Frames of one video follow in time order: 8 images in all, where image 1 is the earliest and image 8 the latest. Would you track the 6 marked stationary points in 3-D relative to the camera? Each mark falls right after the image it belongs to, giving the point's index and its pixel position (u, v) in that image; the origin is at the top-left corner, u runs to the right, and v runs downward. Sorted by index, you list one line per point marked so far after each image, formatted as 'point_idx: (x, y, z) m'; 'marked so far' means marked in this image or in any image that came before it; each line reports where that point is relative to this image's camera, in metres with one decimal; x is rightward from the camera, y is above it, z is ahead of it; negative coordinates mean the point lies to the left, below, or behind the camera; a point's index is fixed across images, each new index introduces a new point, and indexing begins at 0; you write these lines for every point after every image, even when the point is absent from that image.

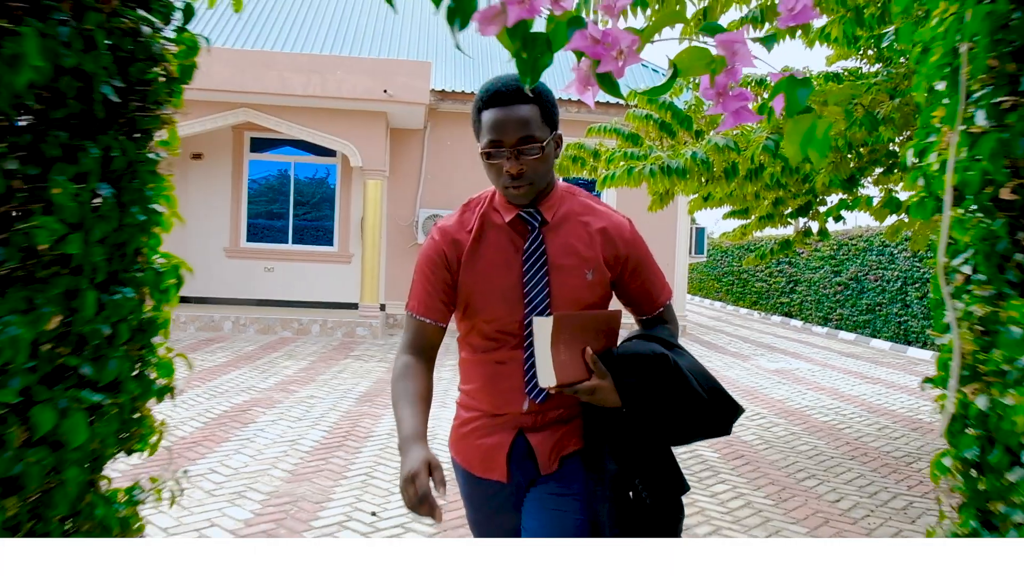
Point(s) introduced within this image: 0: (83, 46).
0: (-0.5, +0.3, +1.1) m
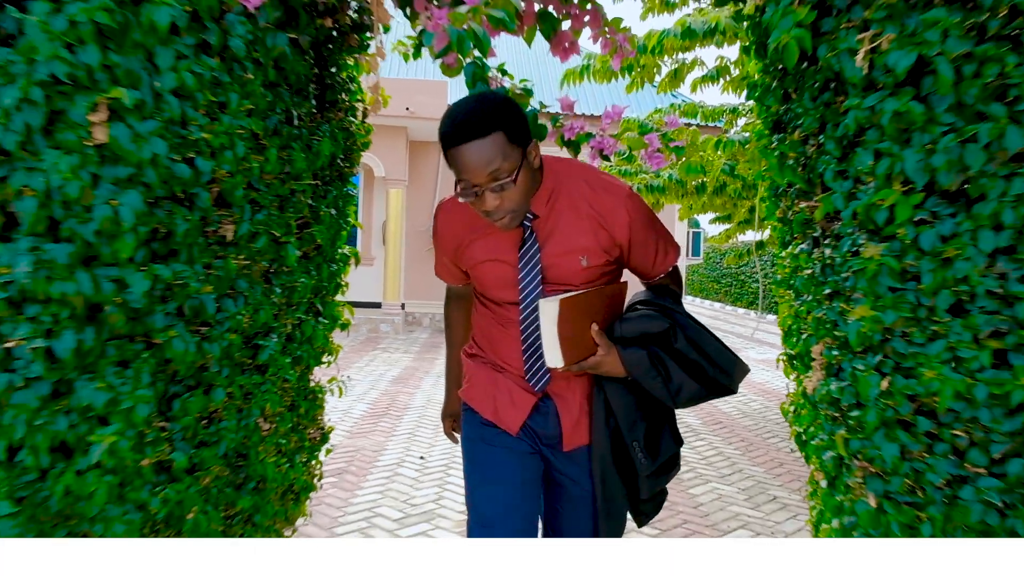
0: (-0.4, +0.4, +2.1) m
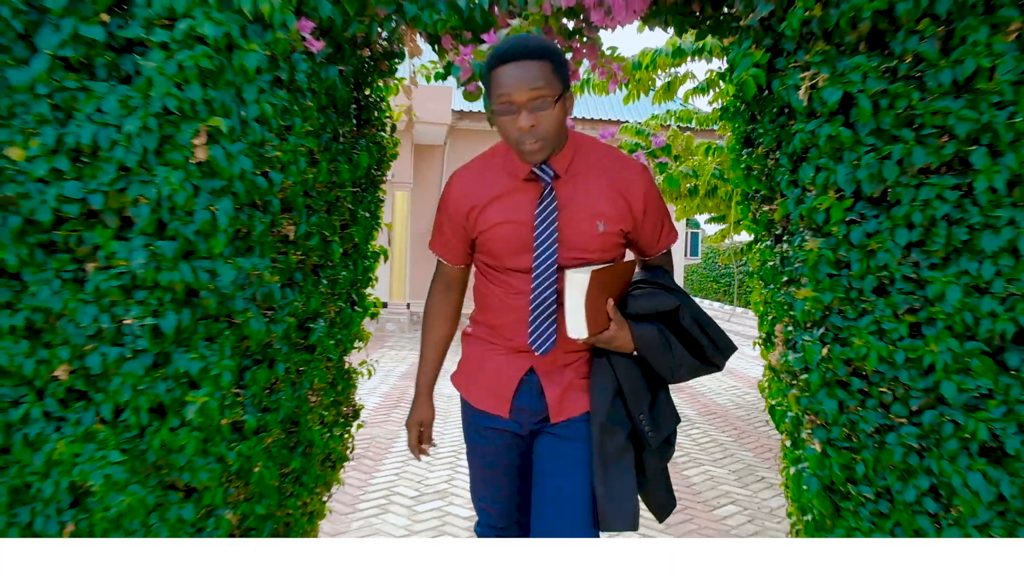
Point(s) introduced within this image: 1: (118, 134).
0: (-0.4, +0.4, +2.5) m
1: (-0.7, +0.3, +1.6) m
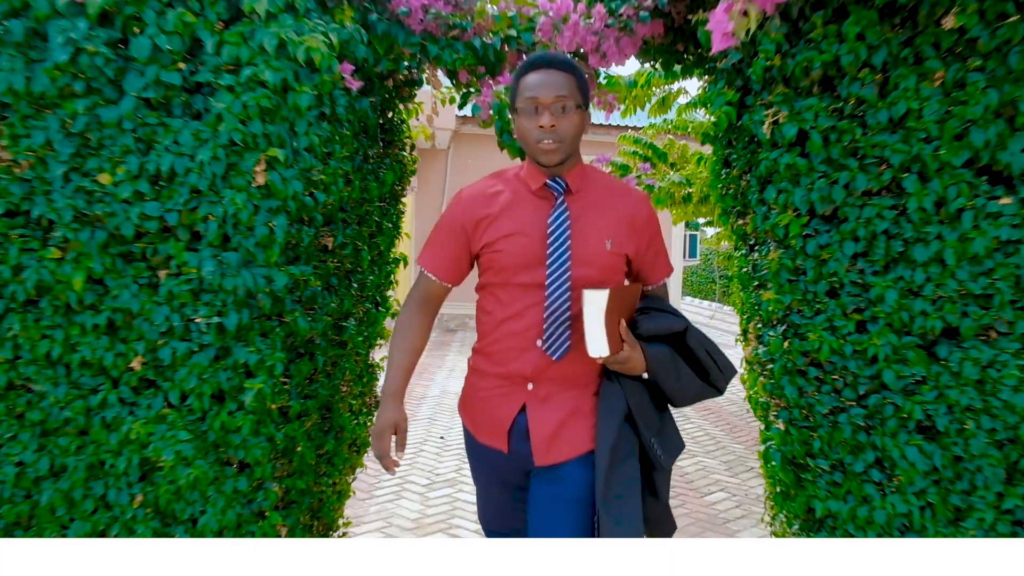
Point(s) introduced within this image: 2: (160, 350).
0: (-0.4, +0.4, +2.8) m
1: (-0.7, +0.3, +2.0) m
2: (-0.8, -0.1, +2.1) m
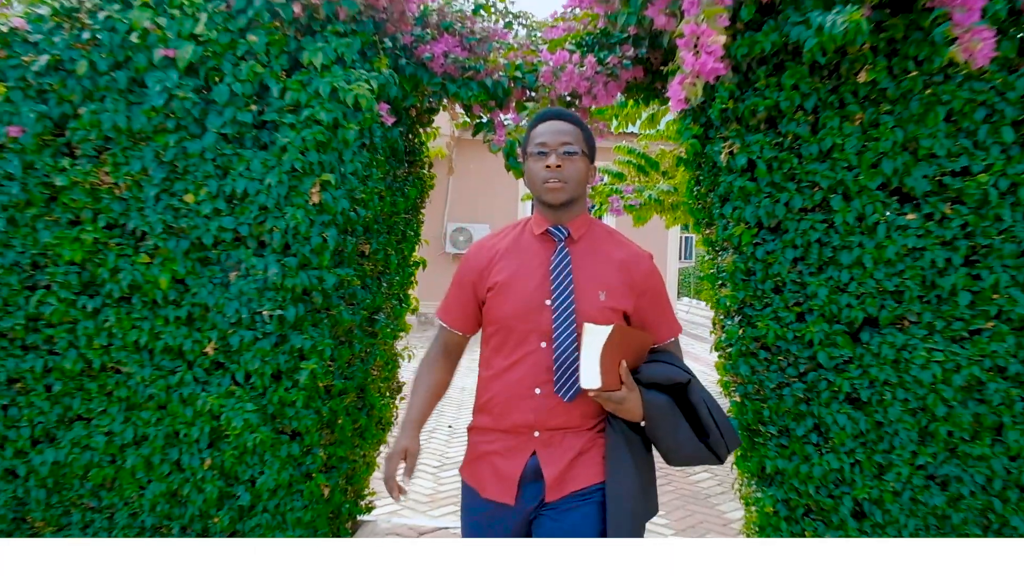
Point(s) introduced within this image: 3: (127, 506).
0: (-0.4, +0.4, +3.3) m
1: (-0.7, +0.3, +2.4) m
2: (-0.8, -0.1, +2.5) m
3: (-1.3, -0.7, +2.9) m
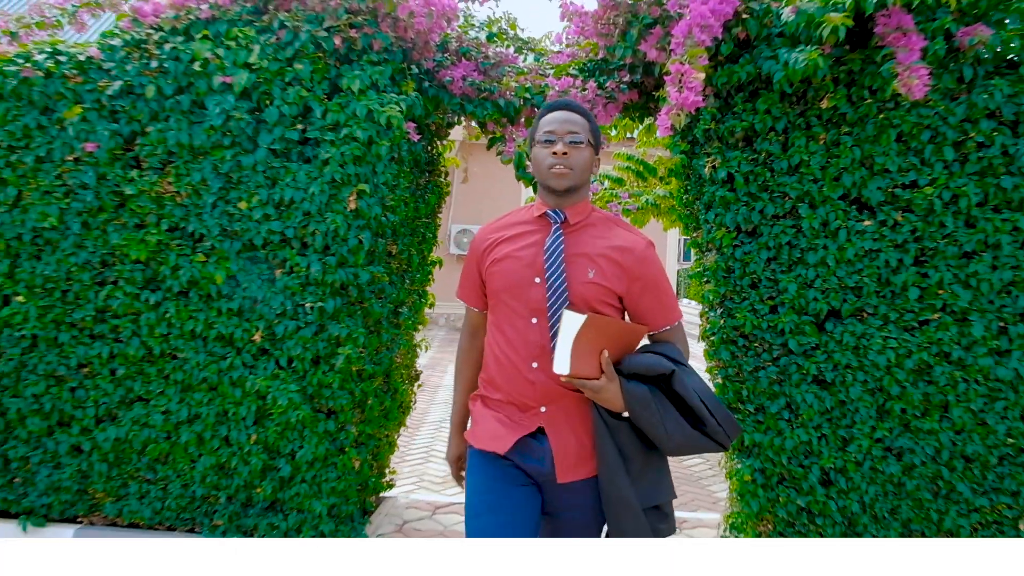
0: (-0.3, +0.4, +3.6) m
1: (-0.7, +0.3, +2.8) m
2: (-0.8, -0.1, +2.9) m
3: (-1.2, -0.7, +3.2) m
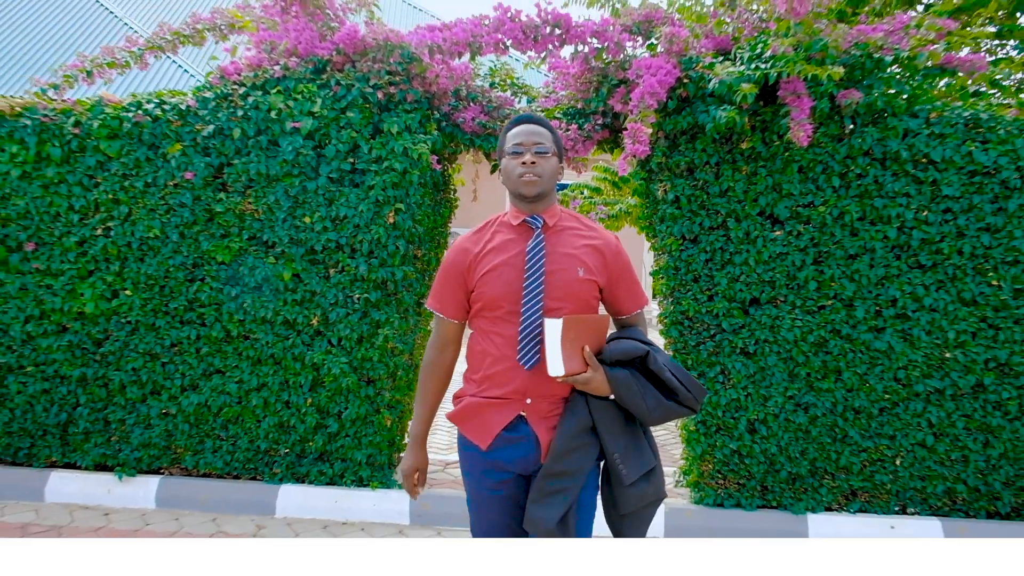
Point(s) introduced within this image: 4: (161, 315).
0: (-0.3, +0.4, +4.5) m
1: (-0.7, +0.3, +3.7) m
2: (-0.8, -0.1, +3.8) m
3: (-1.2, -0.7, +4.1) m
4: (-1.6, -0.1, +3.9) m
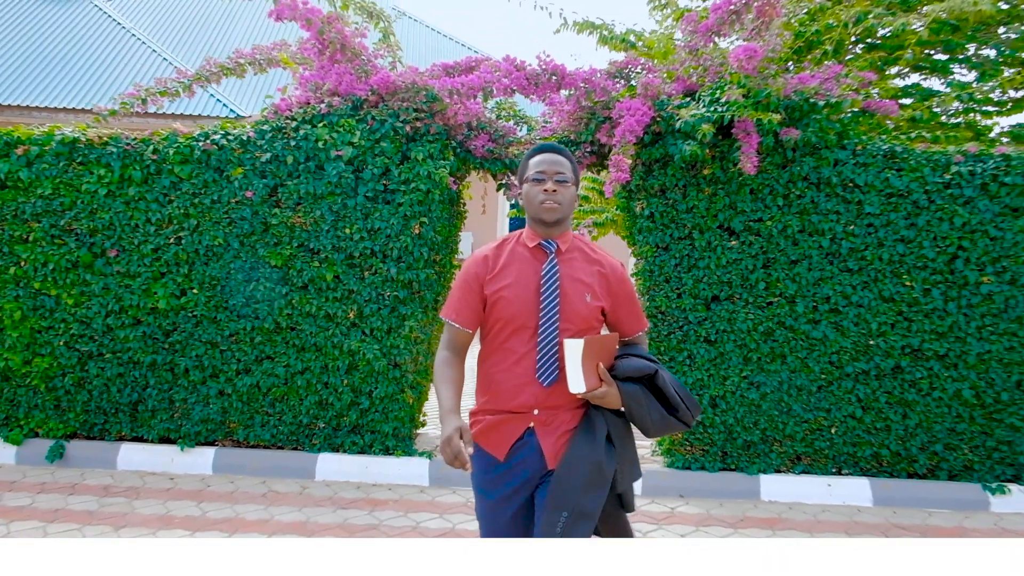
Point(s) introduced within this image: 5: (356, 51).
0: (-0.3, +0.4, +5.3) m
1: (-0.6, +0.3, +4.4) m
2: (-0.8, -0.1, +4.5) m
3: (-1.2, -0.7, +4.8) m
4: (-1.5, -0.1, +4.7) m
5: (-0.8, +1.2, +4.4) m
